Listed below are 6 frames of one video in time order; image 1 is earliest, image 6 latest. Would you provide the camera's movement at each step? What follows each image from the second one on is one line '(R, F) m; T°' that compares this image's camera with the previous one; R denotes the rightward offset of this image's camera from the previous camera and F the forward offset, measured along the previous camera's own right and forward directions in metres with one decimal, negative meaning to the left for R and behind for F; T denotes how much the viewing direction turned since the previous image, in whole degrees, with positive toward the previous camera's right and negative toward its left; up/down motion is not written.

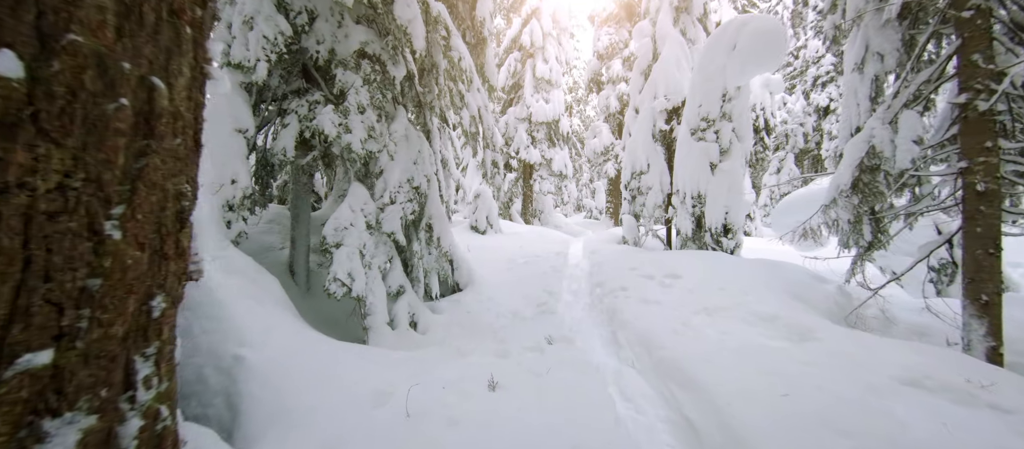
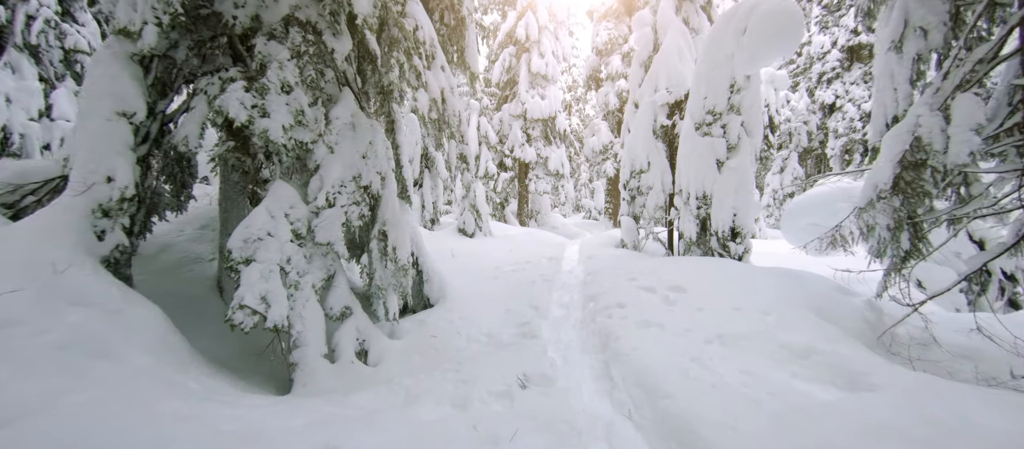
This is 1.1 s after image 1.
(+0.4, +1.0) m; 0°
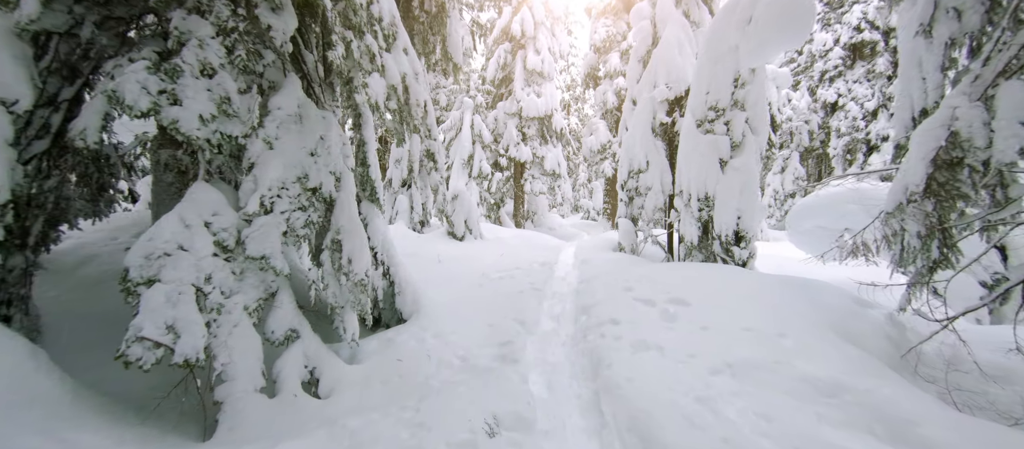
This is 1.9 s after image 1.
(+0.3, +0.6) m; 0°
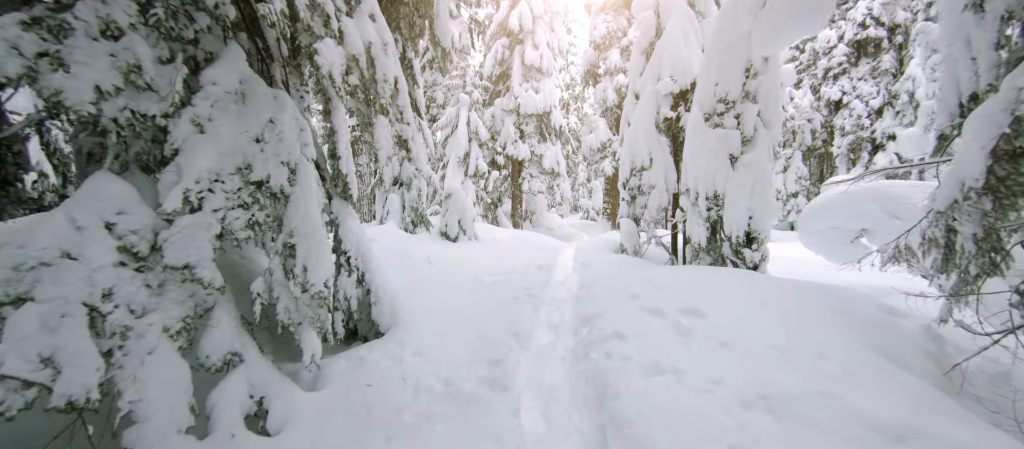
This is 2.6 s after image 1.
(+0.1, +0.6) m; 0°
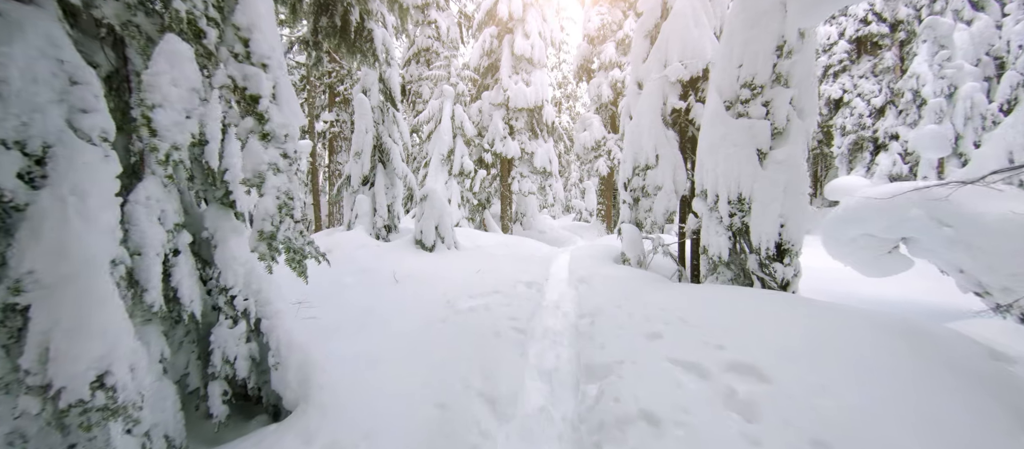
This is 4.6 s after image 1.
(+0.2, +1.6) m; +1°
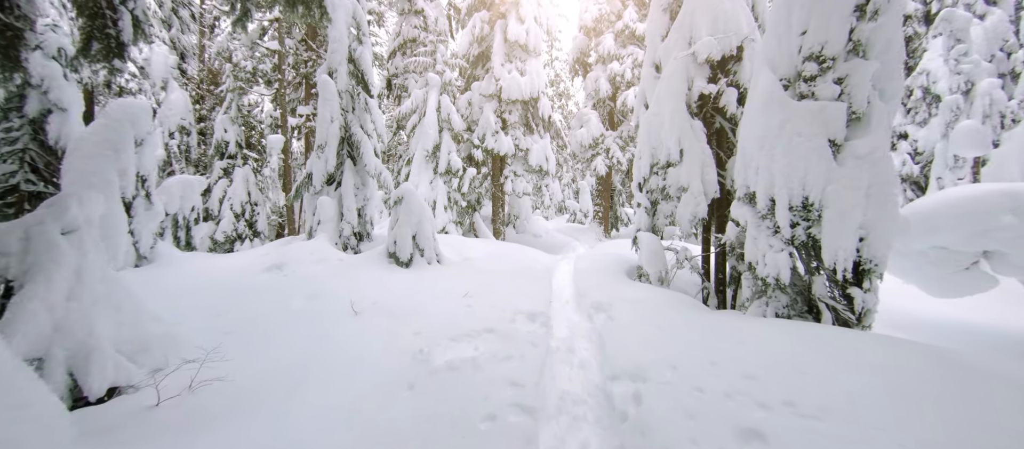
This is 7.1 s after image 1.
(-0.1, +1.8) m; +1°
